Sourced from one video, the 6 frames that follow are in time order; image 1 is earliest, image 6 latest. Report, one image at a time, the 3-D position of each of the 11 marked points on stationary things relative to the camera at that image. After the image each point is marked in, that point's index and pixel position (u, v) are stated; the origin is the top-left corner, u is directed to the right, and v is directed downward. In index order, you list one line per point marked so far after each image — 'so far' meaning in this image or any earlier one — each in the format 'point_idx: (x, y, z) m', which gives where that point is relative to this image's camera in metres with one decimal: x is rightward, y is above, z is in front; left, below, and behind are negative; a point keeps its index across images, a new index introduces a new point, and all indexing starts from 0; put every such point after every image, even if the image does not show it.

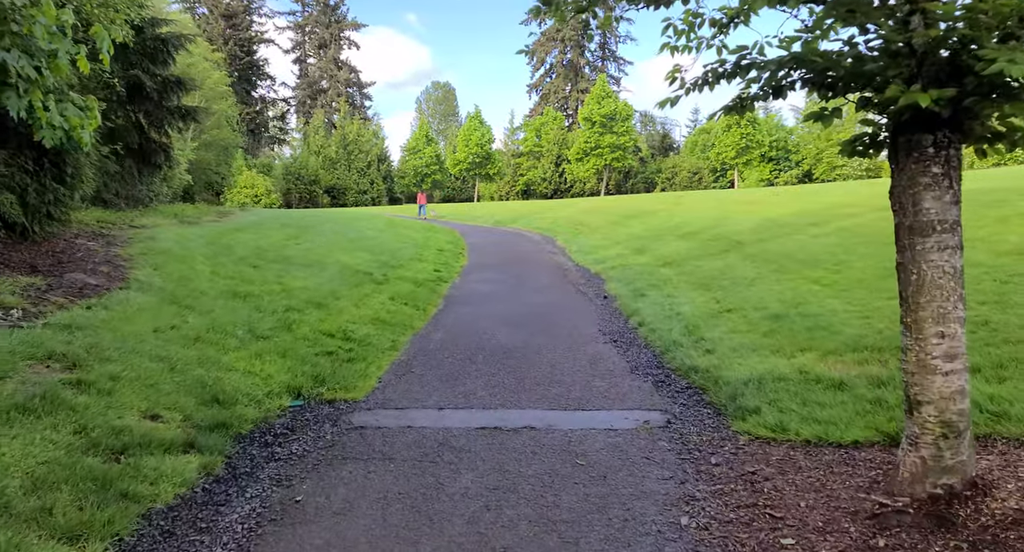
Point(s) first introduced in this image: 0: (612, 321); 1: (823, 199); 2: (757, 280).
0: (+1.5, -0.7, +10.6) m
1: (+8.3, +2.0, +19.4) m
2: (+3.9, -0.1, +11.4) m
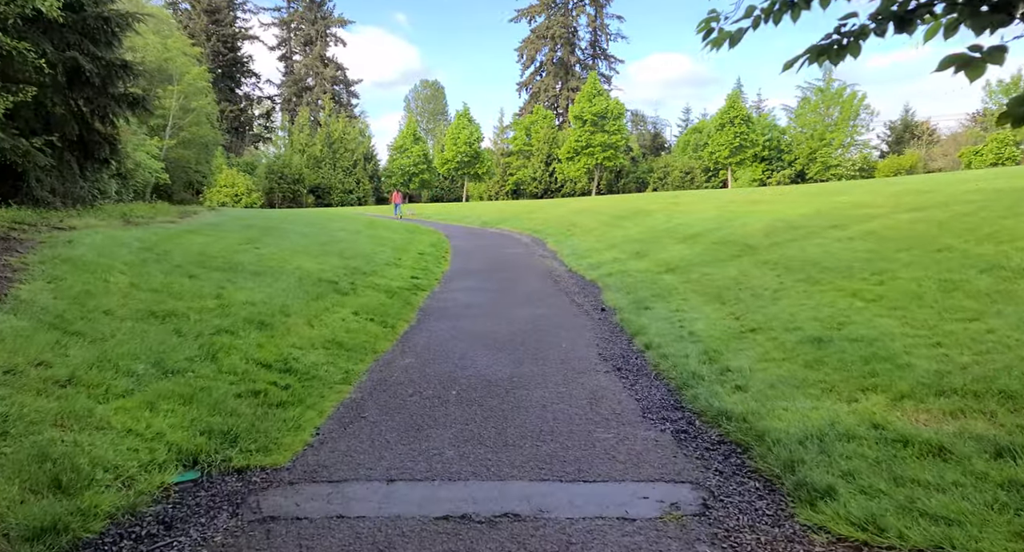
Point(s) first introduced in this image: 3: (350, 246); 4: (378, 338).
0: (+1.3, -0.9, +9.0) m
1: (+8.0, +1.9, +17.9) m
2: (+3.7, -0.3, +9.8) m
3: (-4.1, +0.7, +18.1) m
4: (-1.7, -0.8, +9.1) m
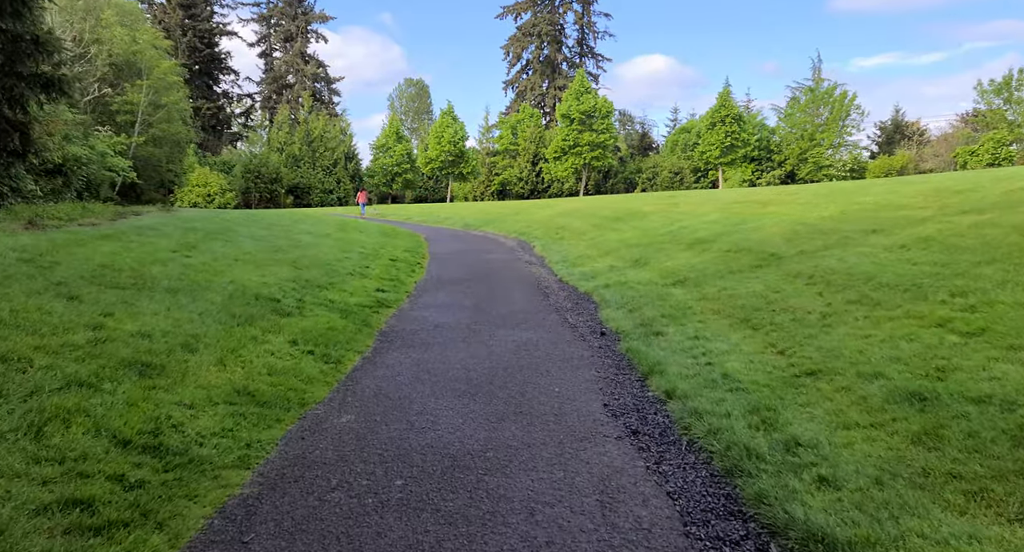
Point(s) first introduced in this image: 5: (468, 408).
0: (+1.1, -1.1, +6.8) m
1: (+7.6, +1.7, +15.8) m
2: (+3.4, -0.5, +7.7) m
3: (-4.5, +0.5, +15.9) m
4: (-1.9, -1.0, +6.9) m
5: (-0.4, -1.1, +6.1) m
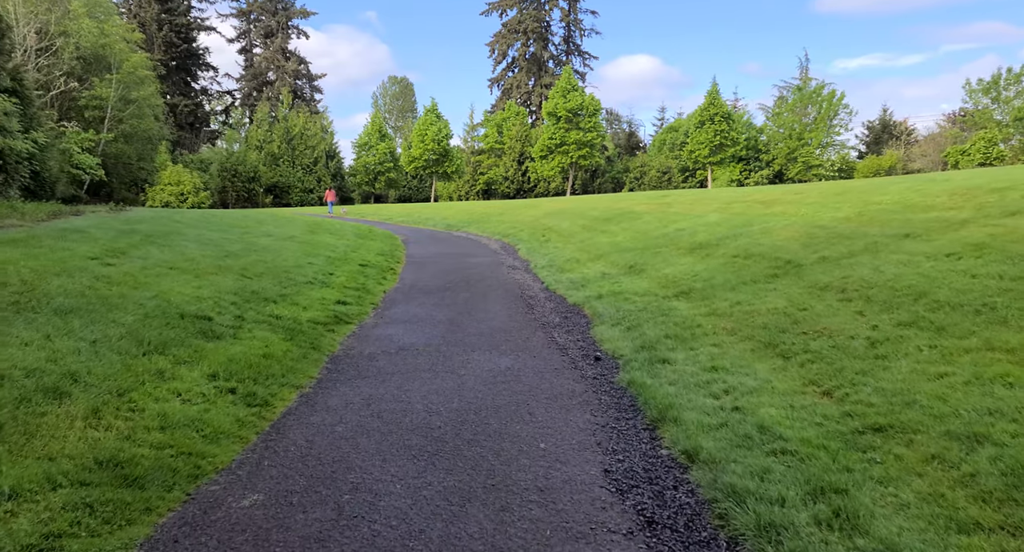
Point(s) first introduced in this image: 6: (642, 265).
0: (+0.9, -1.2, +5.3) m
1: (+7.2, +1.5, +14.4) m
2: (+3.2, -0.6, +6.1) m
3: (-4.8, +0.3, +14.2) m
4: (-2.1, -1.2, +5.2) m
5: (-0.6, -1.3, +4.5) m
6: (+2.5, +0.2, +13.8) m
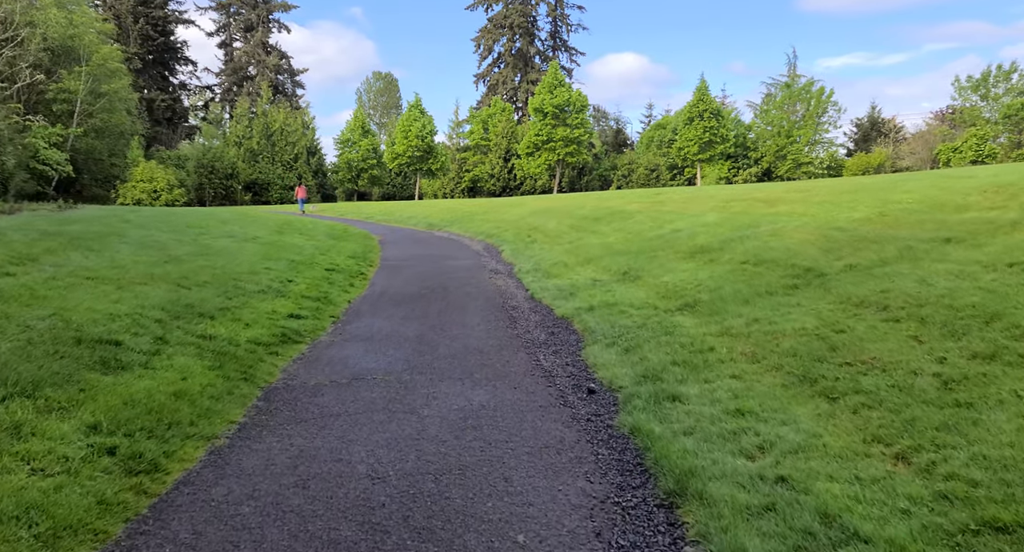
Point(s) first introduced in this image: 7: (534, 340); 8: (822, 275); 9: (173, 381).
0: (+0.7, -1.4, +3.8) m
1: (+6.9, +1.4, +13.0) m
2: (+3.0, -0.8, +4.7) m
3: (-5.2, +0.2, +12.6) m
4: (-2.3, -1.3, +3.7) m
5: (-0.7, -1.4, +3.0) m
6: (+2.1, +0.1, +12.4) m
7: (+0.3, -0.8, +9.2) m
8: (+3.8, 0.0, +8.9) m
9: (-3.0, -0.9, +6.4) m
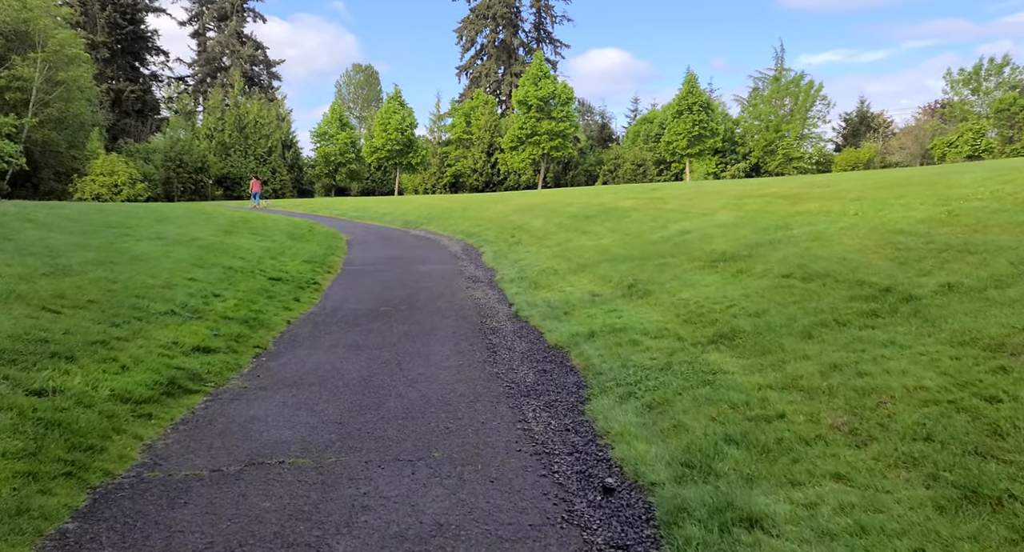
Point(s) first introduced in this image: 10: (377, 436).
0: (+0.6, -1.6, +1.3) m
1: (+6.6, +1.2, +10.7) m
2: (+2.9, -1.0, +2.3) m
3: (-5.5, 0.0, +10.0) m
4: (-2.4, -1.6, +1.2) m
5: (-0.8, -1.7, +0.5) m
6: (+1.9, -0.1, +9.9) m
7: (+0.1, -1.0, +6.8) m
8: (+3.6, -0.2, +6.6) m
9: (-3.1, -1.2, +3.9) m
10: (-1.0, -1.2, +5.4) m
